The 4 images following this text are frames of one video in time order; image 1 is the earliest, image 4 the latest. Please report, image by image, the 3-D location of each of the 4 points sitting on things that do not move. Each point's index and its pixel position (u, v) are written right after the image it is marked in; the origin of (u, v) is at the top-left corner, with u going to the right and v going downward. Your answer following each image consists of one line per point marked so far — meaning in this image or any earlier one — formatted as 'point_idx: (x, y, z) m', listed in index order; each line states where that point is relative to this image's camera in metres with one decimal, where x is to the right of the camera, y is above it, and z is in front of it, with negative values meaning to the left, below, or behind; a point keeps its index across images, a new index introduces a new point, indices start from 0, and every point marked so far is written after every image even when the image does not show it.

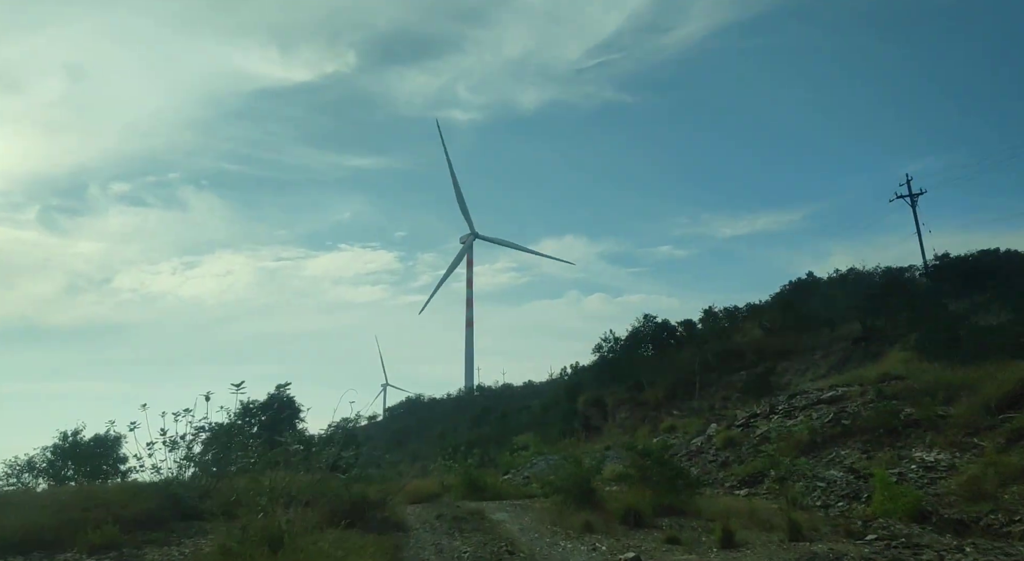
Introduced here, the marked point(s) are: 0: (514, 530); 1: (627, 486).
0: (0.0, -4.1, +13.4) m
1: (+2.3, -4.1, +16.5) m
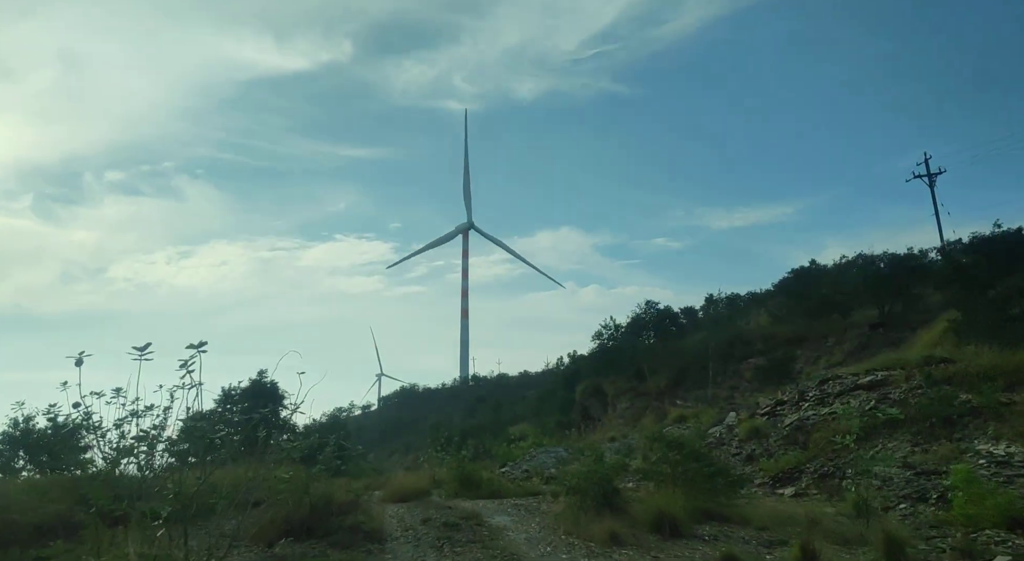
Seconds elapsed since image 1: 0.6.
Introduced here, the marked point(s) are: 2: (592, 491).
0: (+0.1, -3.4, +10.6) m
1: (+2.4, -3.4, +13.8) m
2: (+1.2, -3.1, +12.2) m
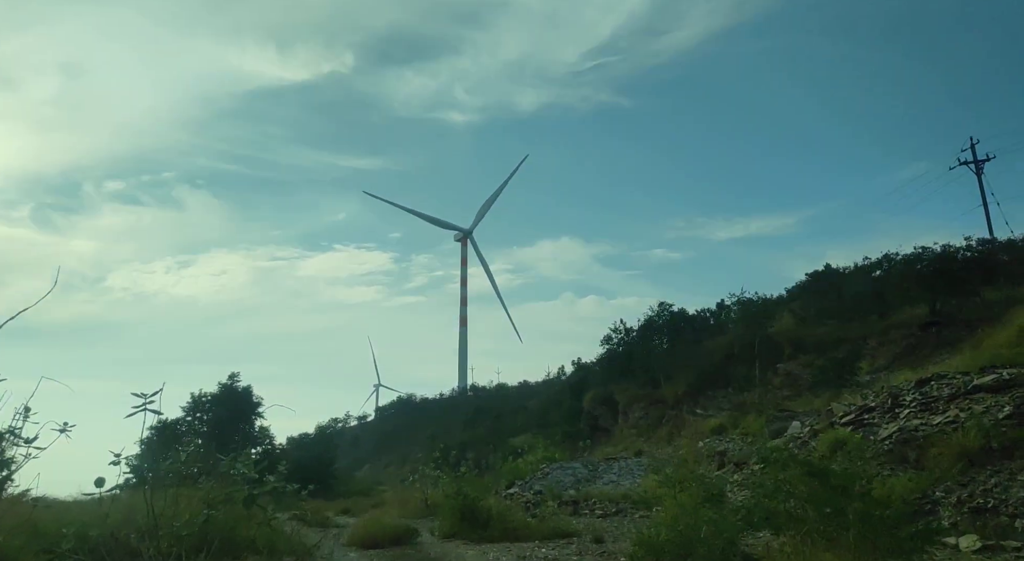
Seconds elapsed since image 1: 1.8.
0: (+0.4, -2.5, +5.4) m
1: (+2.7, -2.6, +8.6) m
2: (+1.5, -2.3, +7.0) m
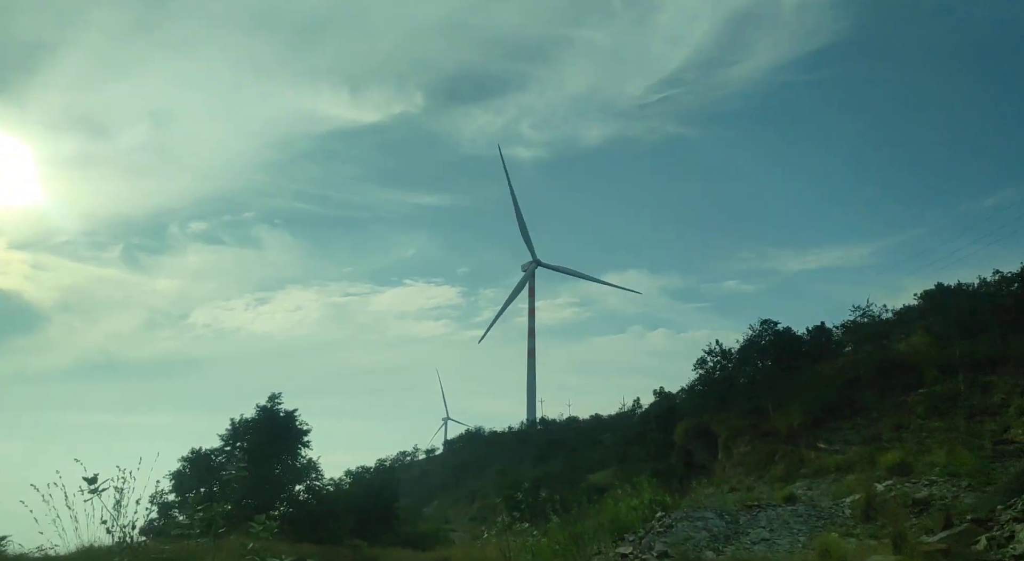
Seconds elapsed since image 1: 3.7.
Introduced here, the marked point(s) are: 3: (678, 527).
0: (+1.3, -1.3, -1.4) m
1: (+3.8, -1.5, +1.5) m
2: (+2.5, -1.1, +0.1) m
3: (+3.9, -5.8, +19.5) m
